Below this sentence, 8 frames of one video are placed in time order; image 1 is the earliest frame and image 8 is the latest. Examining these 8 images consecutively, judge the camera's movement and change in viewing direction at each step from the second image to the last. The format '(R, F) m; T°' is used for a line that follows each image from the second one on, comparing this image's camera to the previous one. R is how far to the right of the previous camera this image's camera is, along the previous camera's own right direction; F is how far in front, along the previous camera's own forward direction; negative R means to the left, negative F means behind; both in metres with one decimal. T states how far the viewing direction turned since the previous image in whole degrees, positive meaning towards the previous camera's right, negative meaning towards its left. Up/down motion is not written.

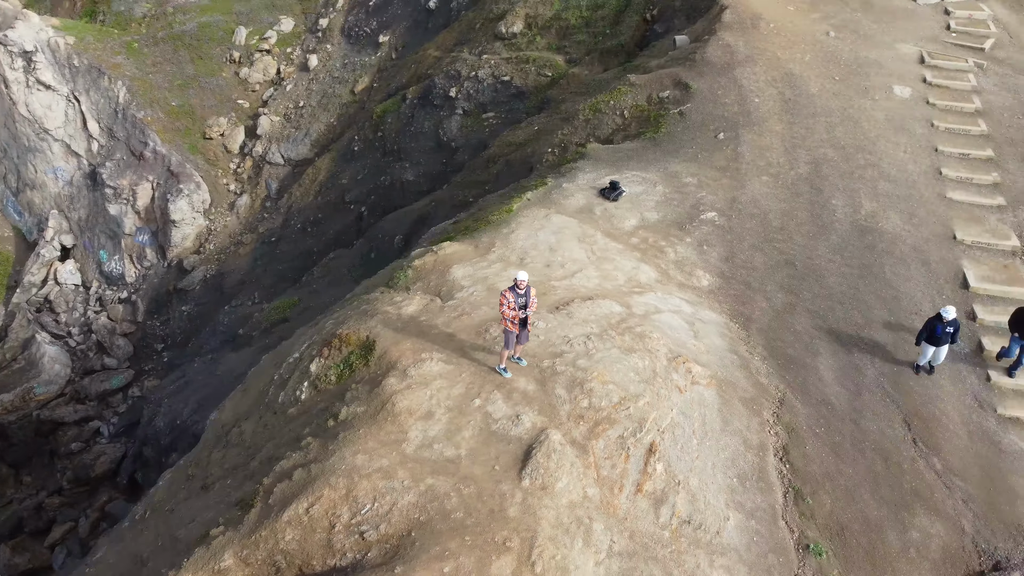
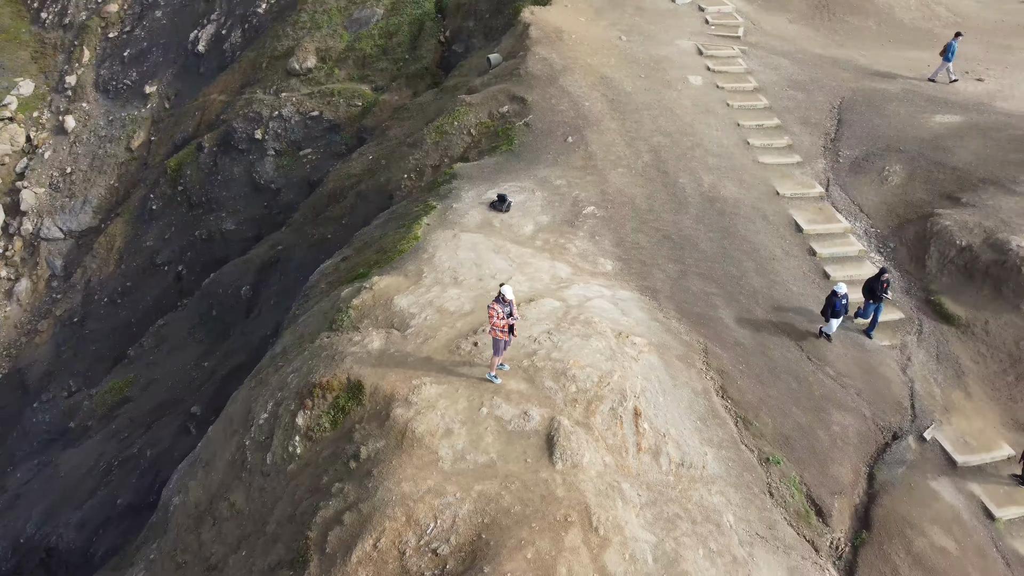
(-2.6, -0.6) m; +17°
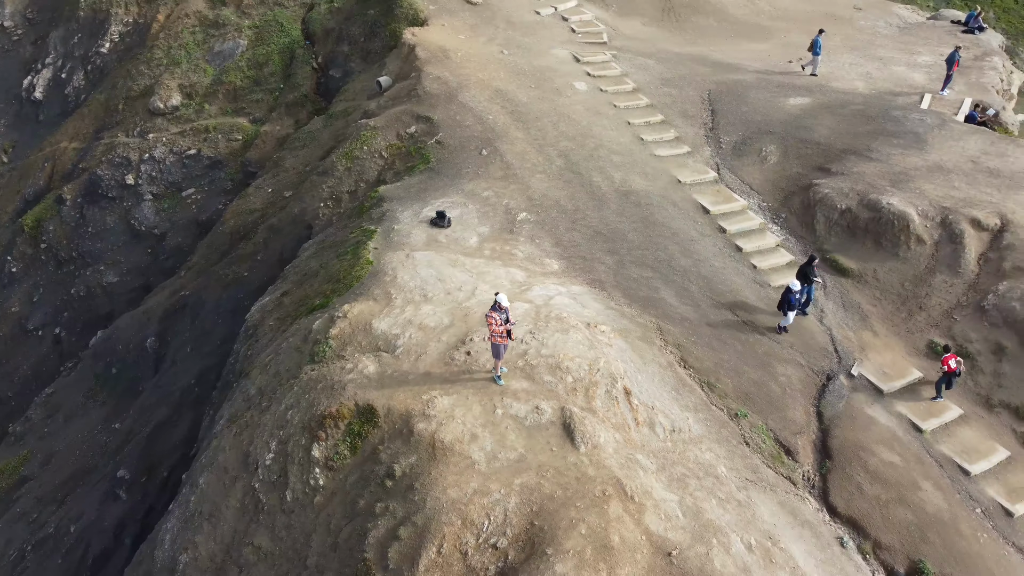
(-2.0, -0.5) m; +12°
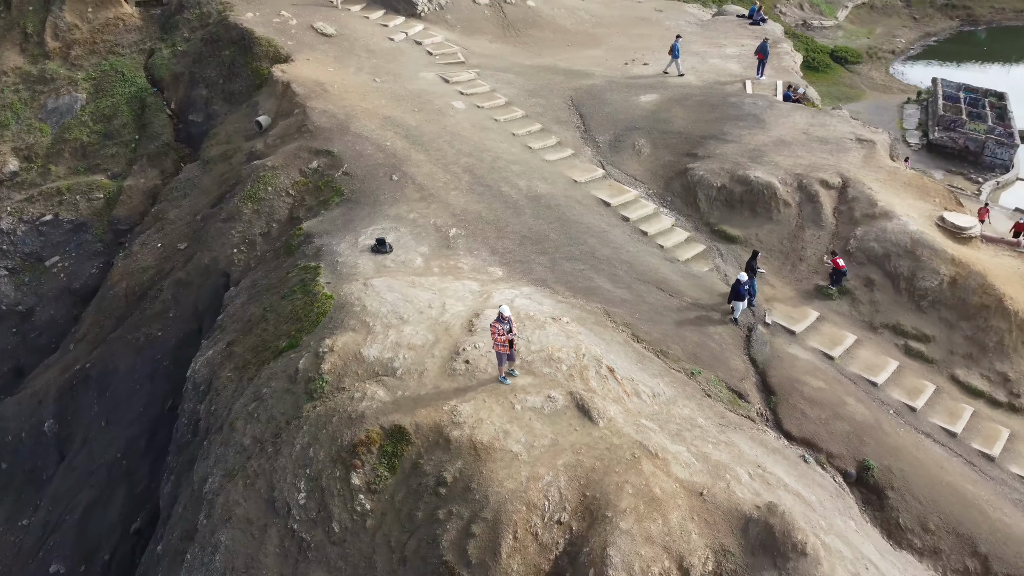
(-2.7, -0.7) m; +14°
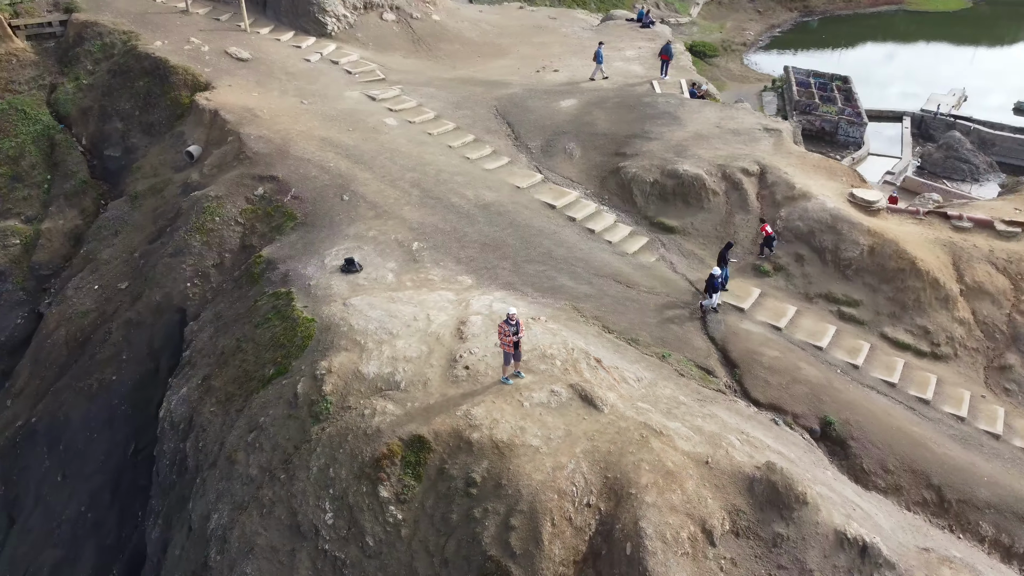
(-1.7, -0.5) m; +9°
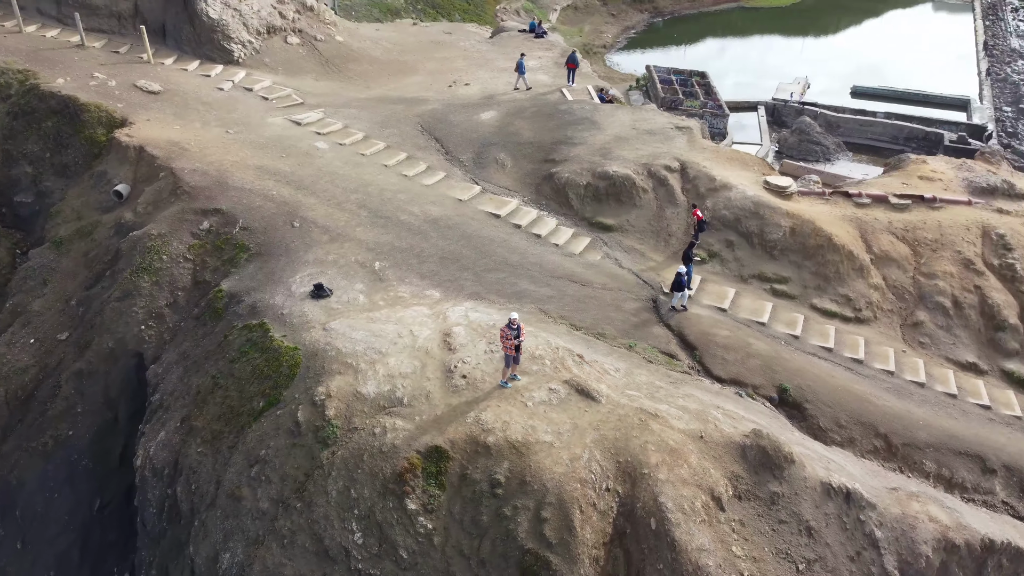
(-1.8, -0.5) m; +9°
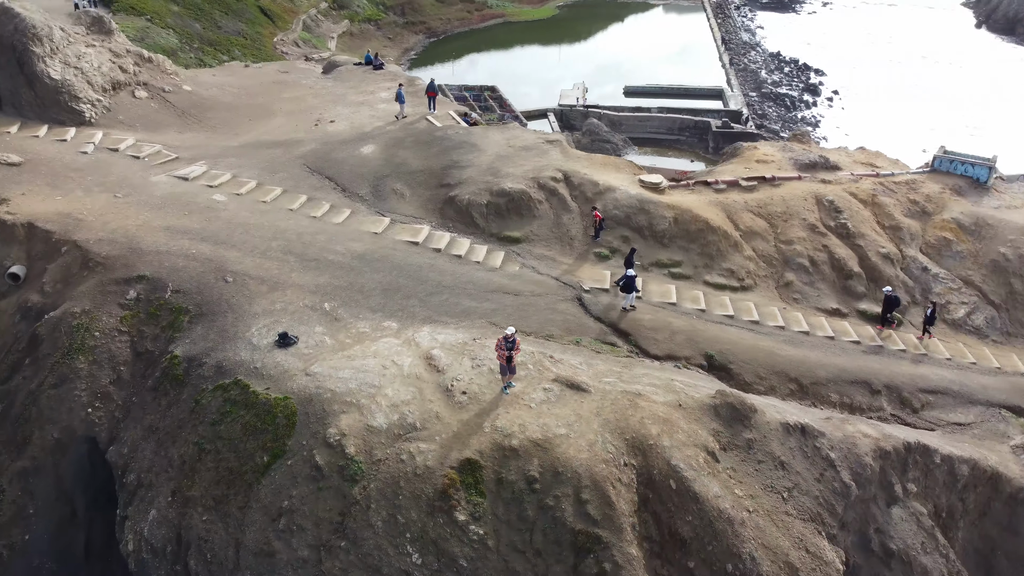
(-3.2, -0.7) m; +15°
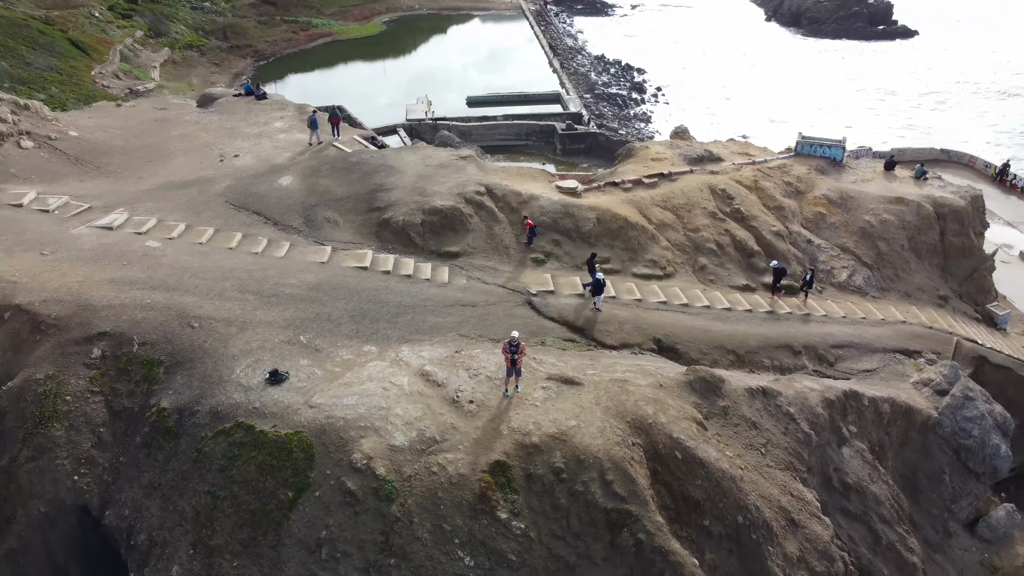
(-2.7, -0.7) m; +11°
